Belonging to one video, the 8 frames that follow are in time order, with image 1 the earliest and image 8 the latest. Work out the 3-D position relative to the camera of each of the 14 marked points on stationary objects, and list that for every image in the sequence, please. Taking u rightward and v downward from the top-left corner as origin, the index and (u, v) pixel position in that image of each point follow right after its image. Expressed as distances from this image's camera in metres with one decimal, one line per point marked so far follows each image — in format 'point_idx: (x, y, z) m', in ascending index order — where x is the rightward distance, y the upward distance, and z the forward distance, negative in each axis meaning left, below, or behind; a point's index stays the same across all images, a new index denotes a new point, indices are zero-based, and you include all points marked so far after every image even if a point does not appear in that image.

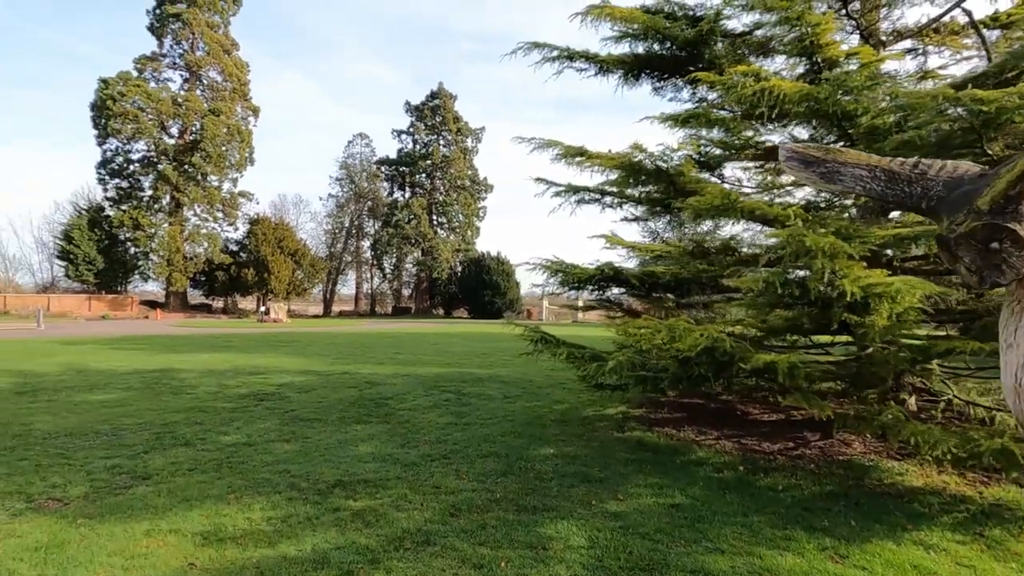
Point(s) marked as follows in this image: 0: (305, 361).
0: (-5.4, -1.9, +13.7) m
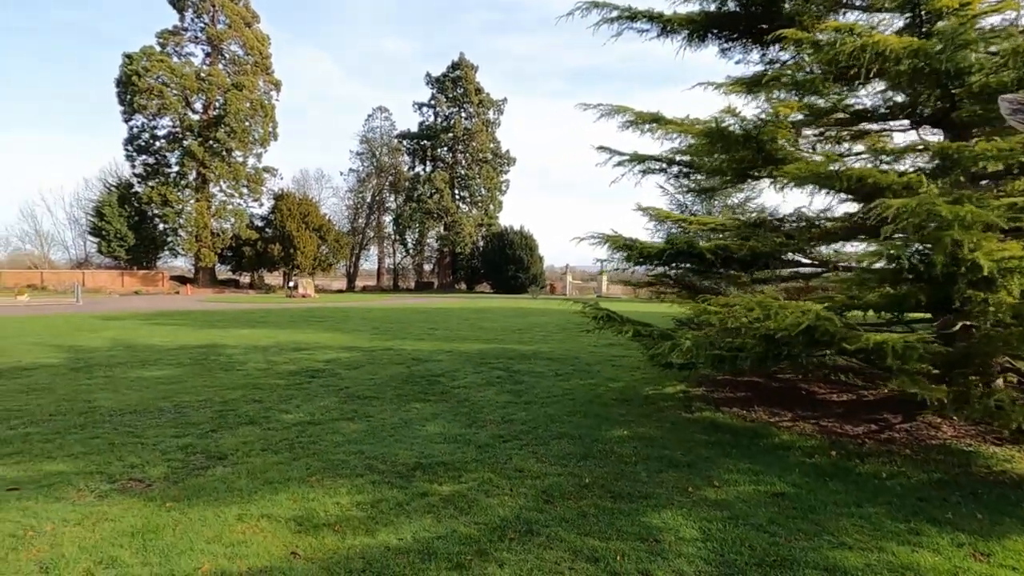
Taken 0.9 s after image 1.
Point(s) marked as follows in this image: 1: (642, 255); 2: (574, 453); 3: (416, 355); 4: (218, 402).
0: (-4.3, -1.3, +13.7) m
1: (+1.6, +0.4, +6.5) m
2: (+0.6, -1.5, +4.9) m
3: (-1.9, -1.3, +10.7) m
4: (-3.7, -1.4, +6.7) m
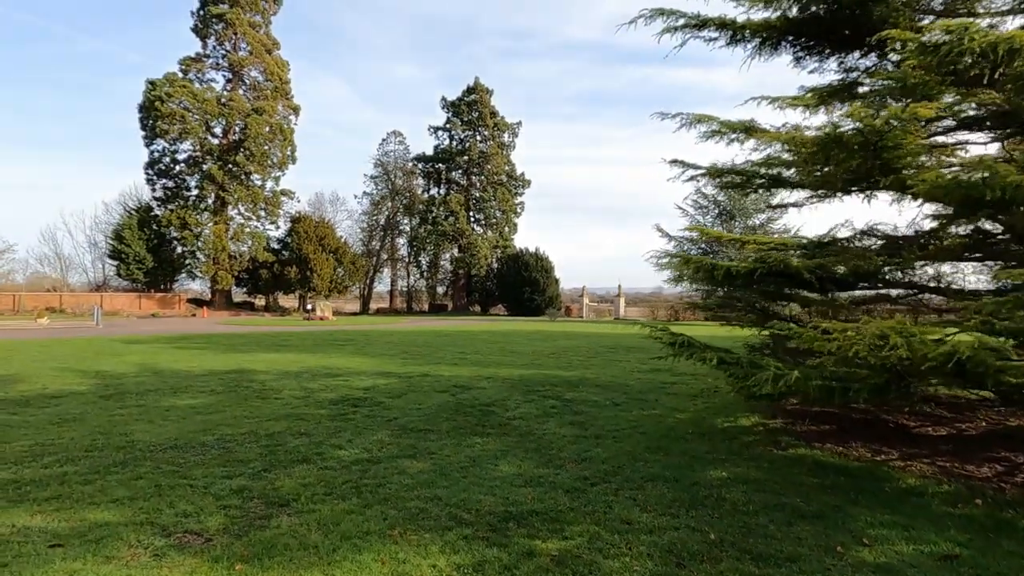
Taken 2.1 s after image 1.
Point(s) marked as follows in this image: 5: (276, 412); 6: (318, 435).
0: (-3.4, -1.8, +13.2) m
1: (+2.4, +0.2, +5.9) m
2: (+1.3, -1.7, +4.3) m
3: (-1.0, -1.8, +10.1) m
4: (-2.8, -1.7, +6.1) m
5: (-3.3, -1.7, +7.4) m
6: (-2.2, -1.7, +6.2) m
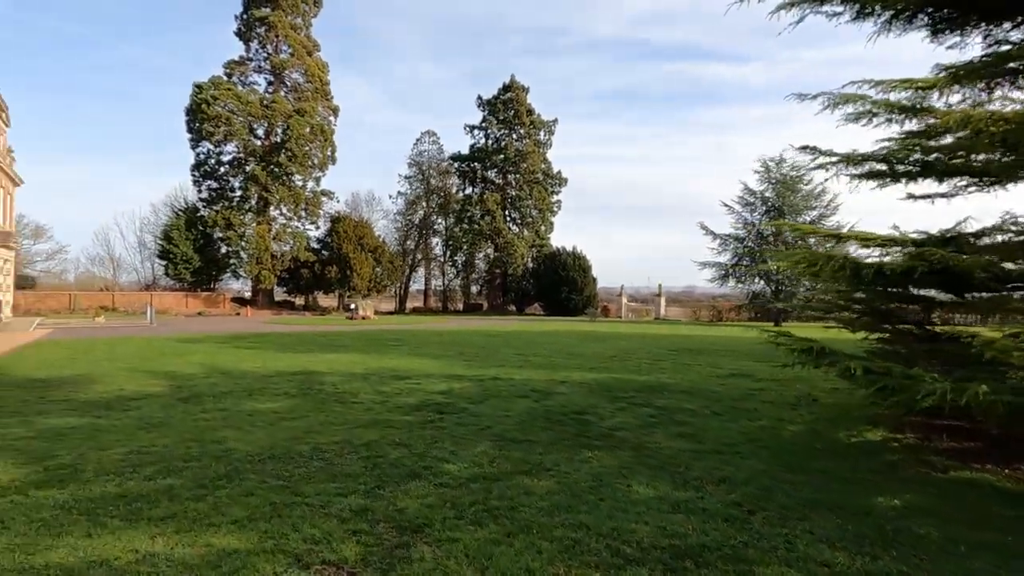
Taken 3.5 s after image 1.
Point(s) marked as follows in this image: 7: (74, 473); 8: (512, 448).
0: (-1.9, -1.8, +12.8) m
1: (+3.5, +0.2, +5.3) m
2: (+2.4, -1.7, +3.7) m
3: (+0.4, -1.8, +9.6) m
4: (-1.6, -1.7, +5.8) m
5: (-2.0, -1.7, +7.1) m
6: (-1.0, -1.7, +5.8) m
7: (-3.8, -1.6, +4.7) m
8: (0.0, -1.7, +5.8) m
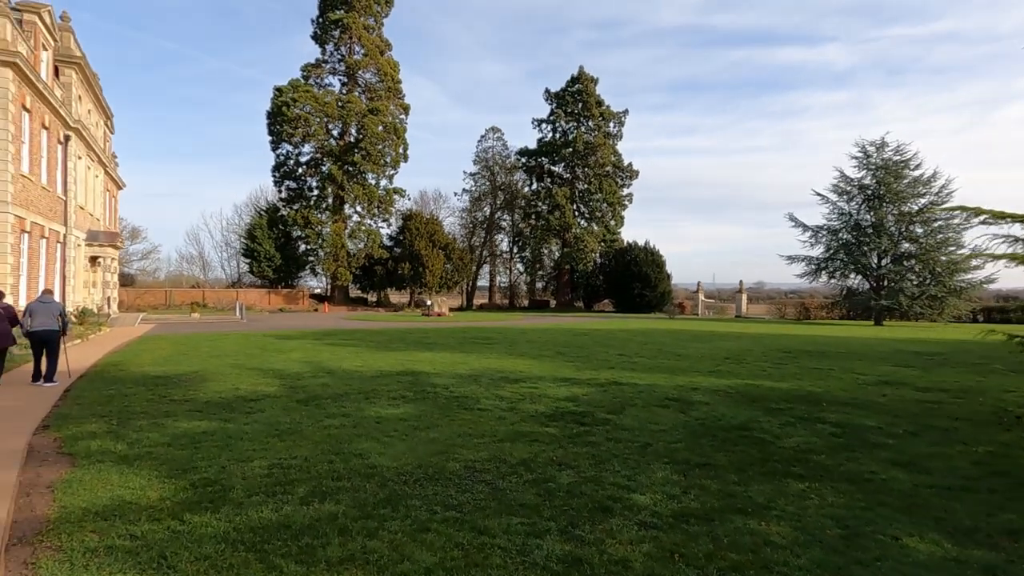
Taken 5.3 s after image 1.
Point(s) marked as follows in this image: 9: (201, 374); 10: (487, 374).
0: (+0.6, -1.7, +12.1) m
1: (+5.1, +0.2, +3.9) m
2: (+3.9, -1.7, +2.5) m
3: (+2.5, -1.7, +8.6) m
4: (0.0, -1.7, +5.0) m
5: (-0.2, -1.7, +6.3) m
6: (+0.7, -1.7, +5.0) m
7: (-2.2, -1.6, +4.2) m
8: (+1.7, -1.7, +4.8) m
9: (-5.9, -1.6, +10.1) m
10: (-0.5, -1.7, +10.4) m
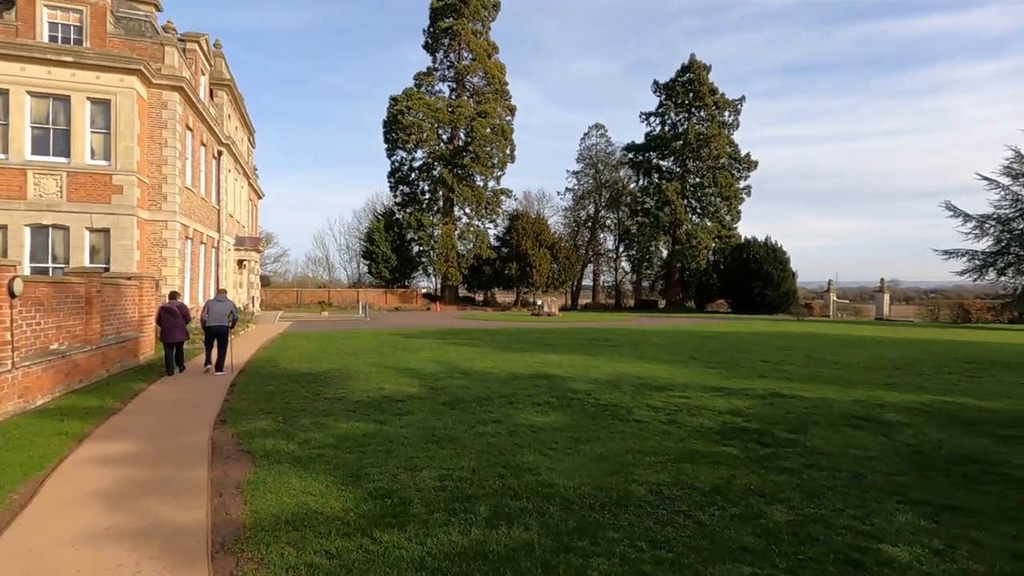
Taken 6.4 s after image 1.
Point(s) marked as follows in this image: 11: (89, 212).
0: (+3.5, -1.7, +11.2) m
1: (+6.4, +0.2, +2.4) m
2: (+4.9, -1.7, +1.2) m
3: (+4.7, -1.7, +7.5) m
4: (+1.6, -1.7, +4.3) m
5: (+1.6, -1.7, +5.7) m
6: (+2.2, -1.7, +4.2) m
7: (-0.8, -1.6, +3.9) m
8: (+3.2, -1.7, +3.9) m
9: (-3.3, -1.6, +10.5) m
10: (+2.1, -1.7, +9.7) m
11: (-11.5, +2.1, +14.6) m
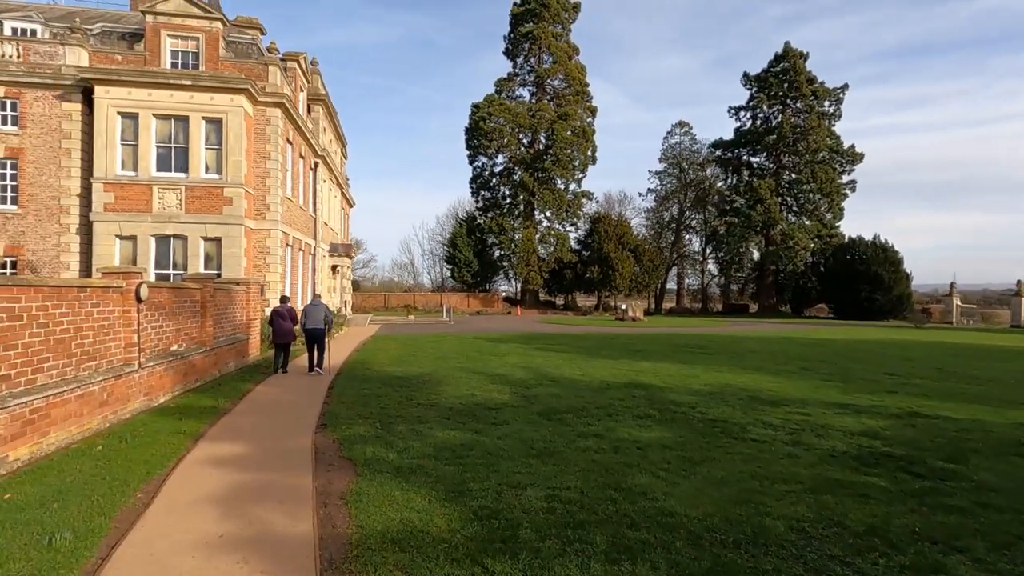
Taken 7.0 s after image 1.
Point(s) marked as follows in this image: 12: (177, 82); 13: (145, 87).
0: (+5.3, -1.8, +10.2) m
1: (+6.9, +0.2, +1.0) m
2: (+5.3, -1.7, +0.1) m
3: (+5.9, -1.8, +6.3) m
4: (+2.4, -1.7, +3.7) m
5: (+2.7, -1.7, +5.0) m
6: (+3.0, -1.7, +3.4) m
7: (0.0, -1.6, +3.6) m
8: (+3.9, -1.7, +3.0) m
9: (-1.5, -1.7, +10.5) m
10: (+3.7, -1.7, +9.0) m
11: (-9.1, +1.9, +15.8) m
12: (-9.6, +5.9, +15.4) m
13: (-10.6, +5.8, +15.4) m
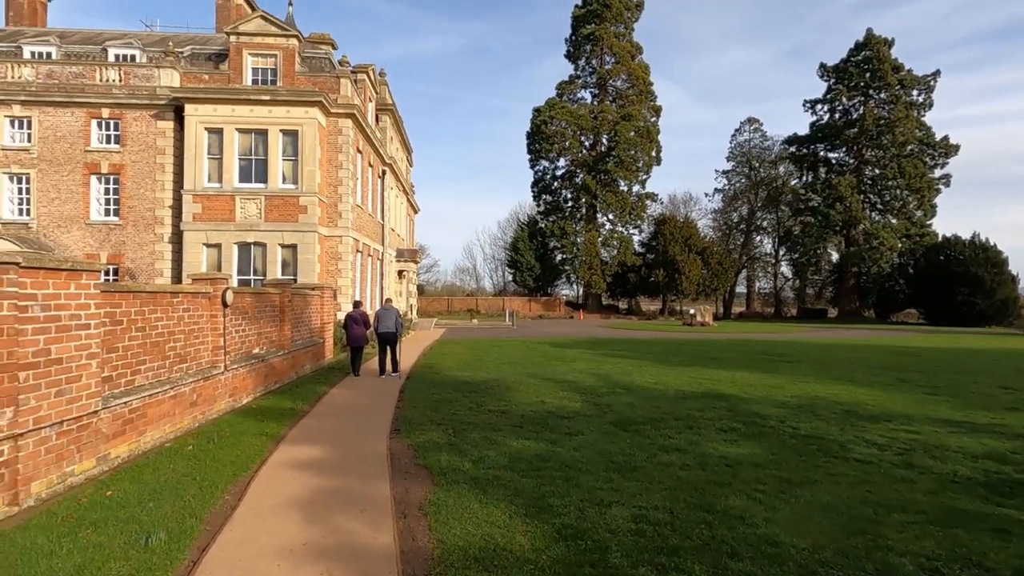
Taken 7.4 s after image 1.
0: (+6.5, -1.9, +9.3) m
1: (+7.1, +0.2, +0.1) m
2: (+5.4, -1.7, -0.7) m
3: (+6.7, -1.8, +5.4) m
4: (+3.0, -1.7, +3.2) m
5: (+3.4, -1.8, +4.5) m
6: (+3.5, -1.7, +2.9) m
7: (+0.6, -1.7, +3.4) m
8: (+4.4, -1.7, +2.3) m
9: (-0.2, -1.8, +10.3) m
10: (+4.8, -1.8, +8.3) m
11: (-7.1, +1.8, +16.5) m
12: (-7.7, +5.8, +16.2) m
13: (-8.6, +5.6, +16.3) m
